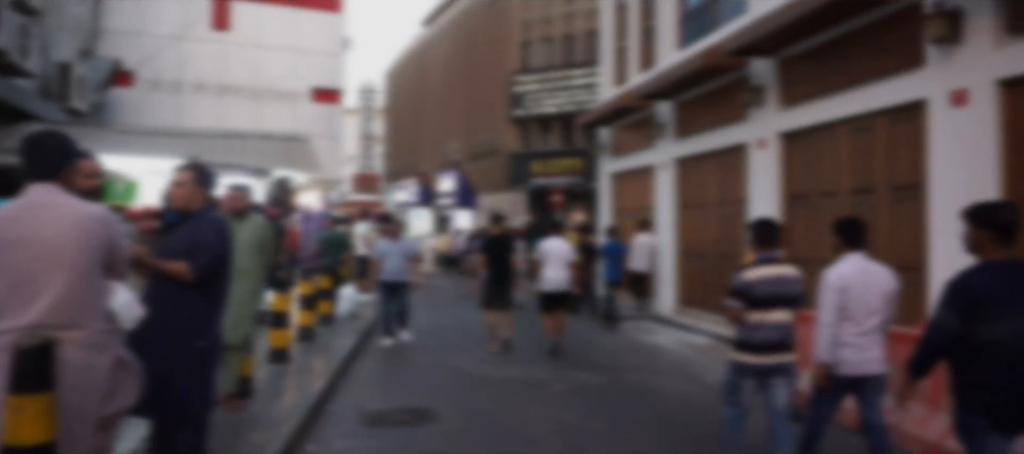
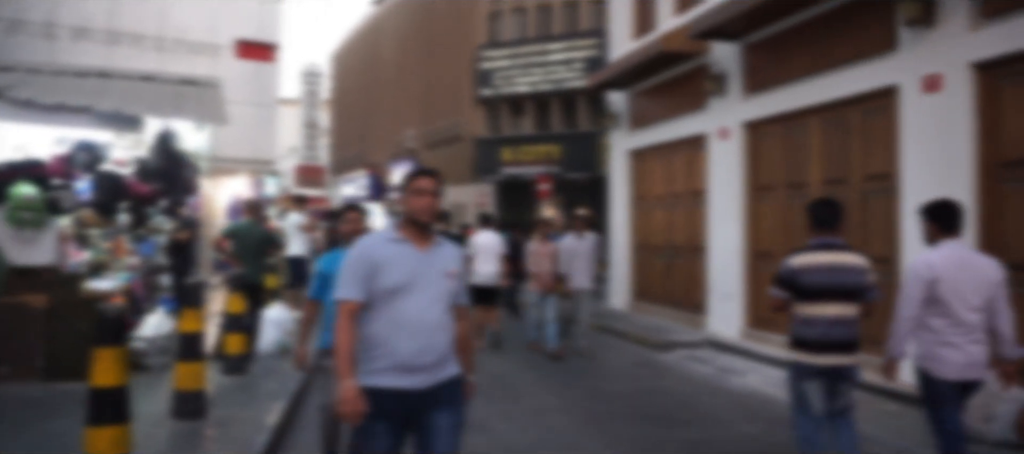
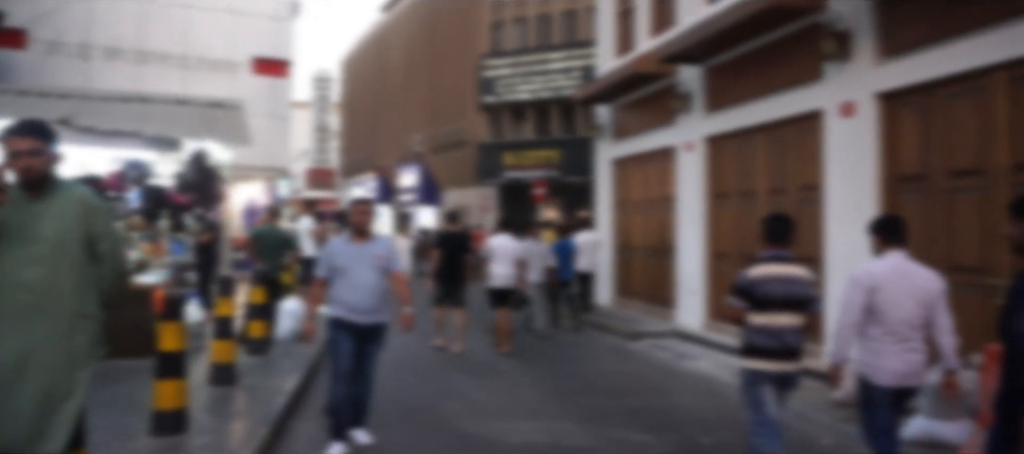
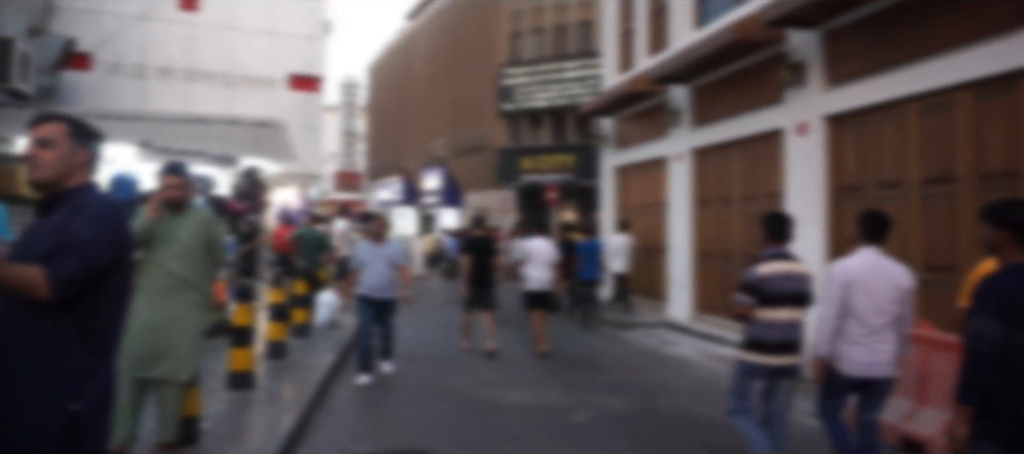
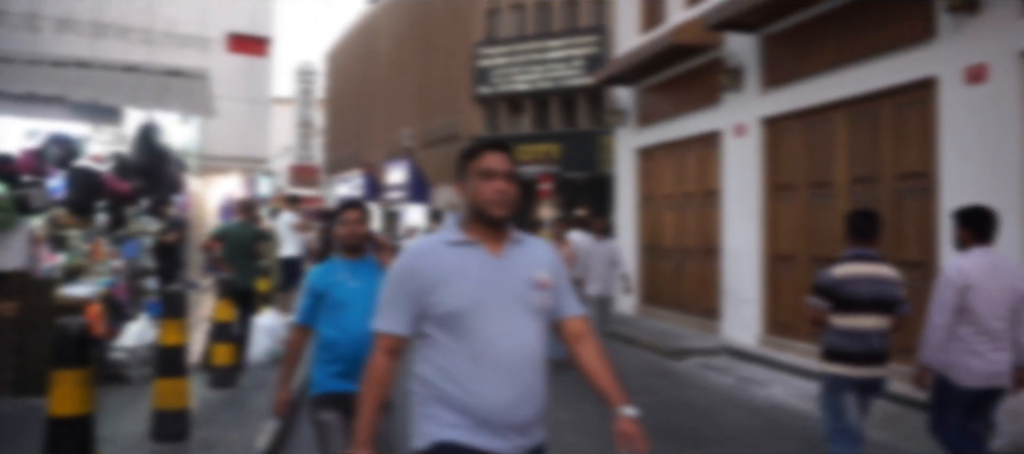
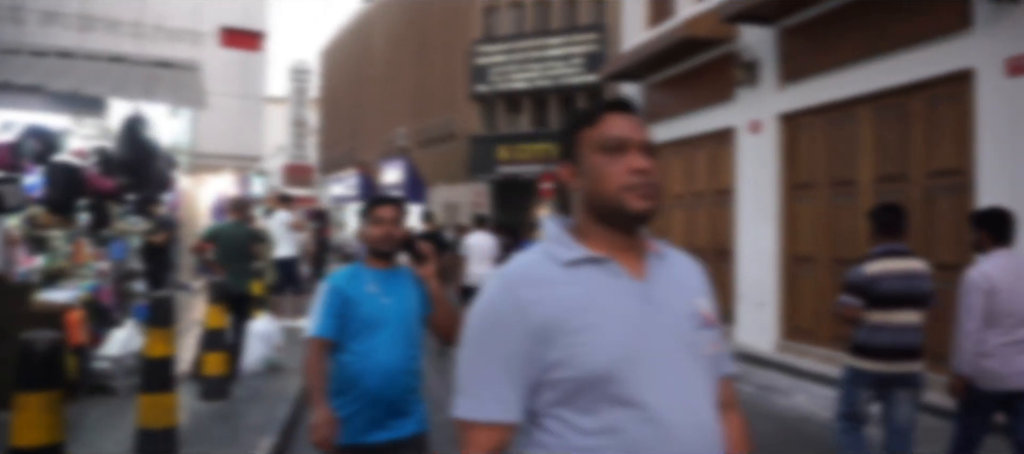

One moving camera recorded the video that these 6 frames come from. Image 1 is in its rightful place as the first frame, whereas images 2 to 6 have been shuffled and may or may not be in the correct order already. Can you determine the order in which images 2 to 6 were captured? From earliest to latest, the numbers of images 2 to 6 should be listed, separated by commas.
4, 3, 2, 5, 6
